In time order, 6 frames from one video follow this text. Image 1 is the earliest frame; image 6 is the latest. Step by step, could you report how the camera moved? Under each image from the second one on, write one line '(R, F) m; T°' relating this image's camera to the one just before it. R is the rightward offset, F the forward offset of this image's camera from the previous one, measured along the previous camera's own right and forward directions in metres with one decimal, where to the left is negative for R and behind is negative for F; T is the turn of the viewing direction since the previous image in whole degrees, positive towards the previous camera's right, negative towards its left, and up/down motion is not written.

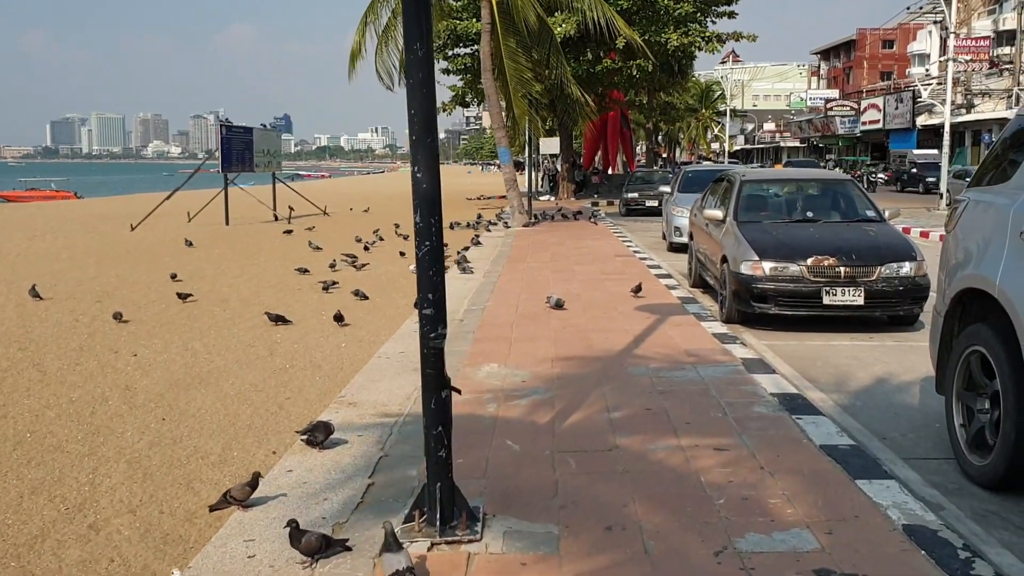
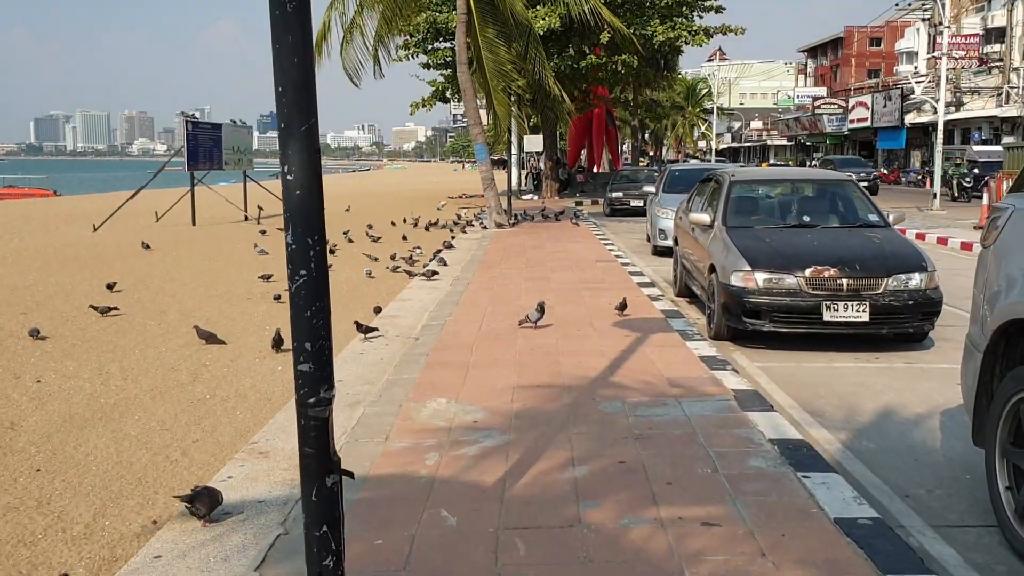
(+0.2, +1.0) m; +1°
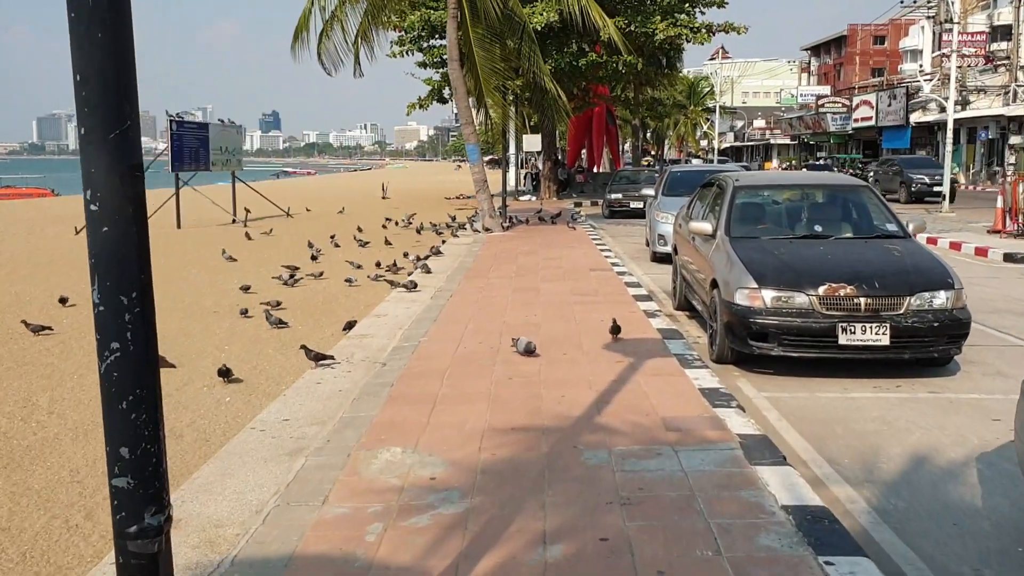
(+0.2, +0.9) m; 0°
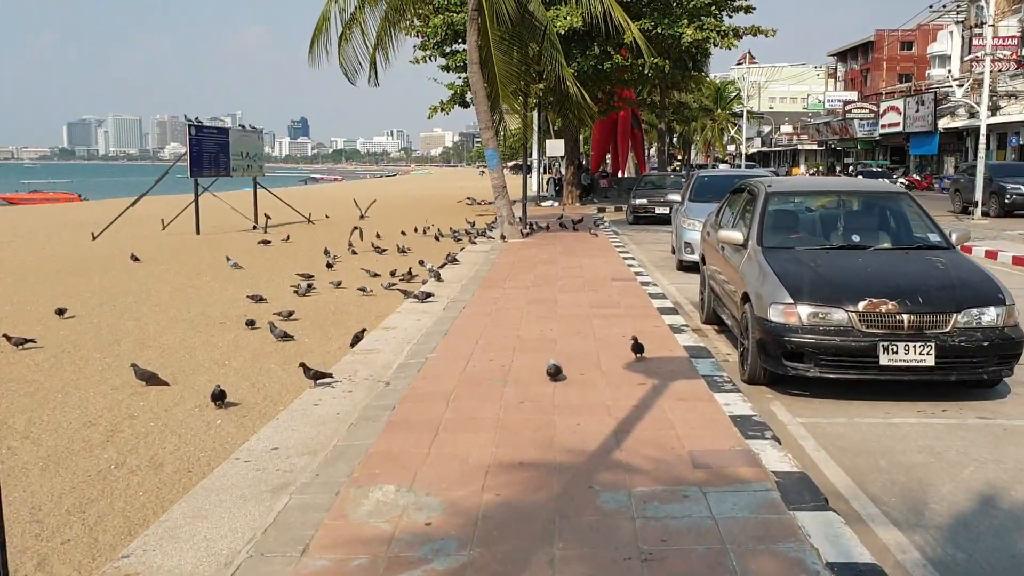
(+0.1, +0.5) m; -1°
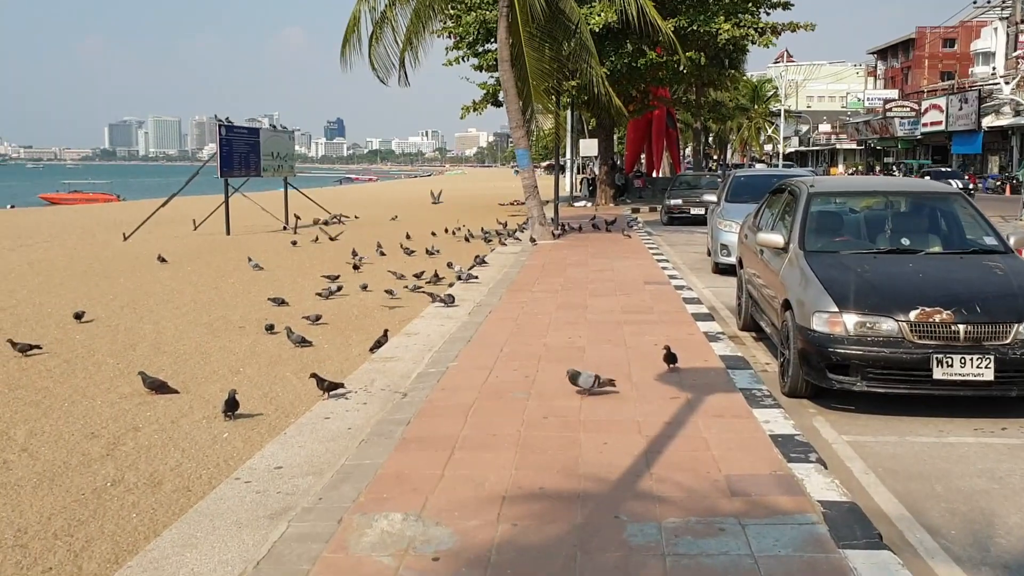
(+0.1, +0.4) m; -2°
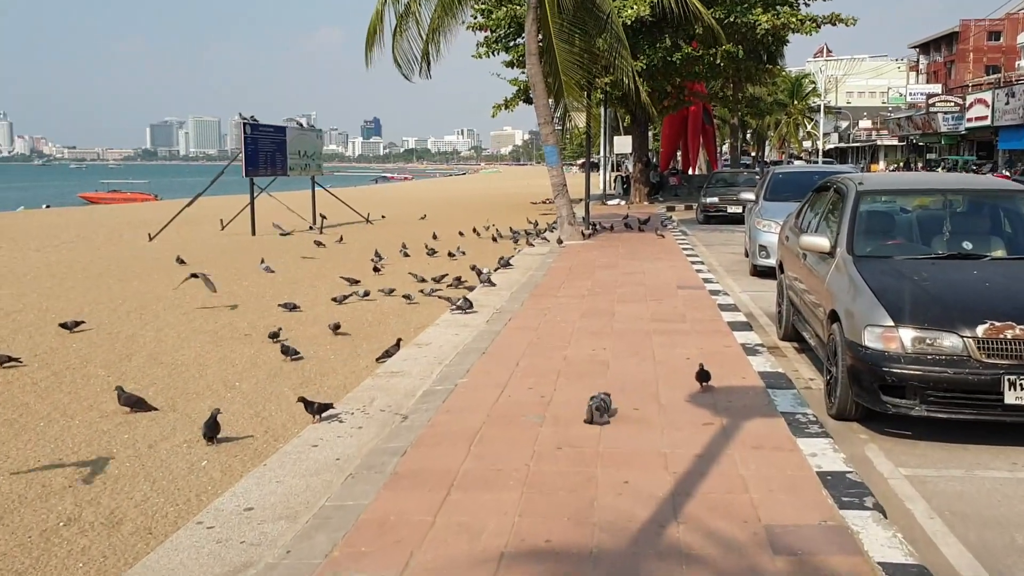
(+0.1, +0.7) m; -2°
